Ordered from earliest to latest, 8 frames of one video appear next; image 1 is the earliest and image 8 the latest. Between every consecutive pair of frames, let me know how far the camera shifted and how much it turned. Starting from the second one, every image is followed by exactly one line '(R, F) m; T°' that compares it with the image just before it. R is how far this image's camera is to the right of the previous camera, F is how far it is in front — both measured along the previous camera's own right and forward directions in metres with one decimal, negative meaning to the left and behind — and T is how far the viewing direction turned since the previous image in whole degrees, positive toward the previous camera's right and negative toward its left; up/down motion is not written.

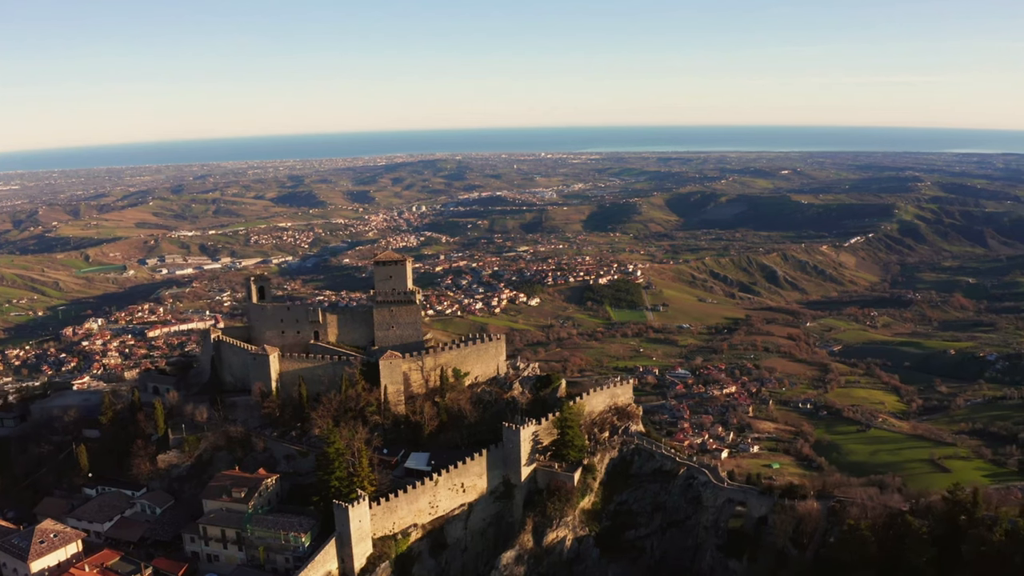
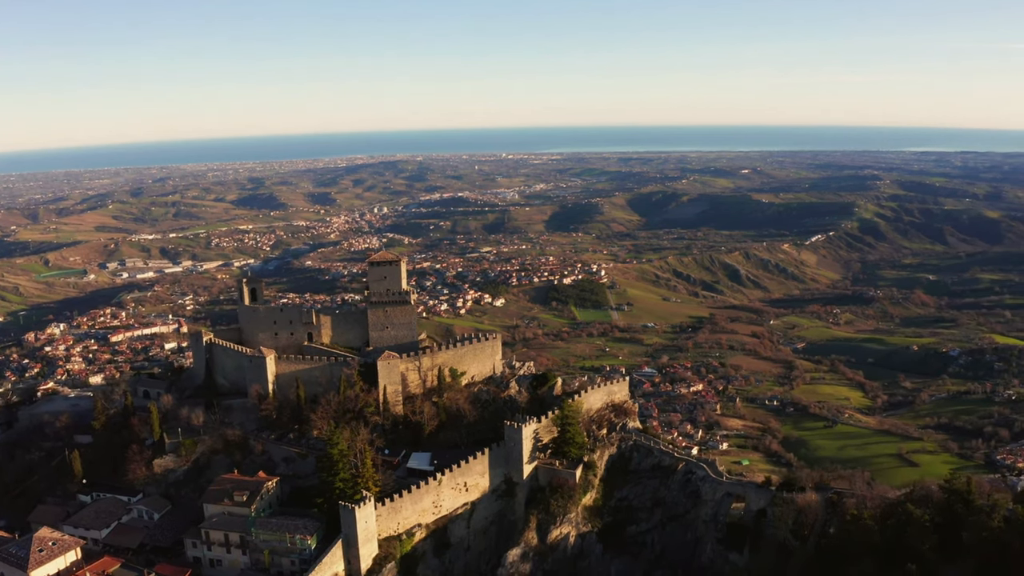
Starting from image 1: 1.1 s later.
(-0.7, 0.0) m; +2°
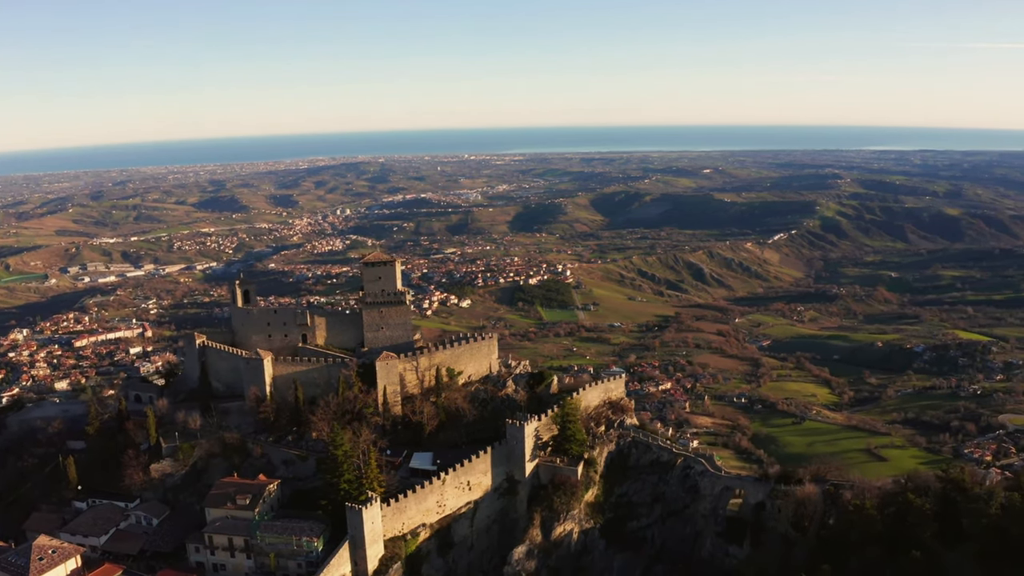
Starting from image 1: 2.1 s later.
(-0.6, 0.0) m; +2°
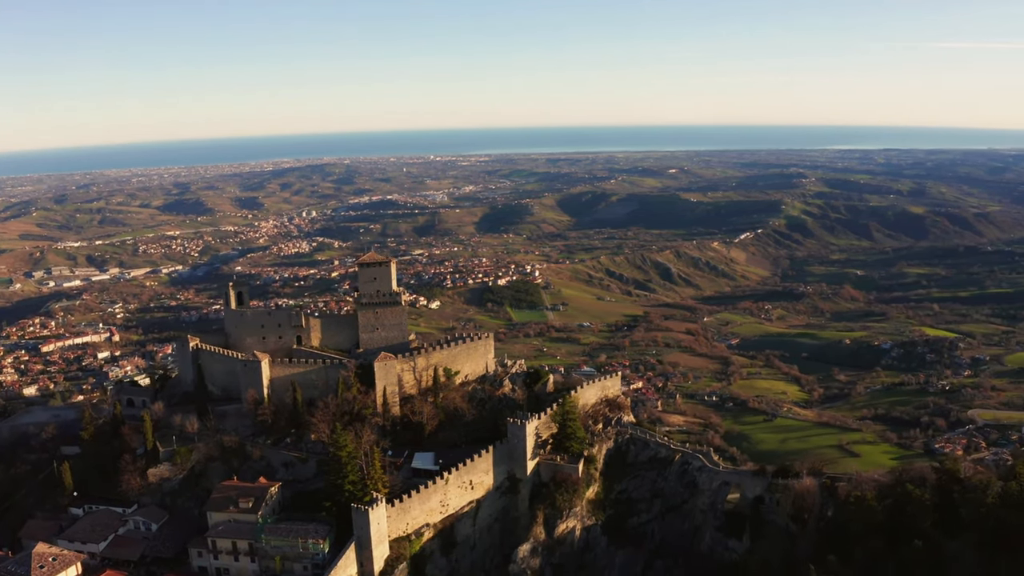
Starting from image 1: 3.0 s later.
(-0.6, 0.0) m; +2°
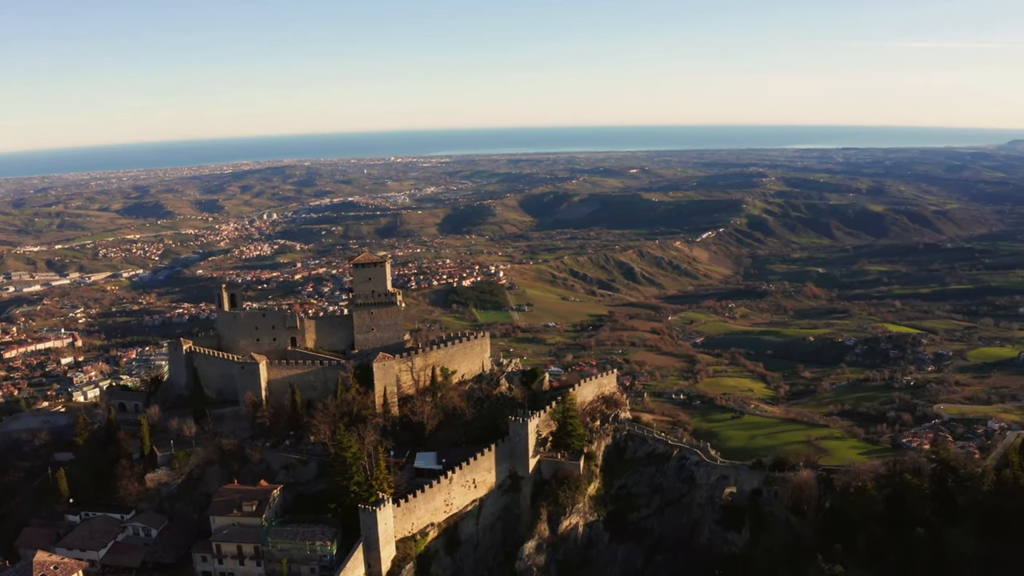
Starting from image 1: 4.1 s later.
(-0.7, 0.0) m; +2°
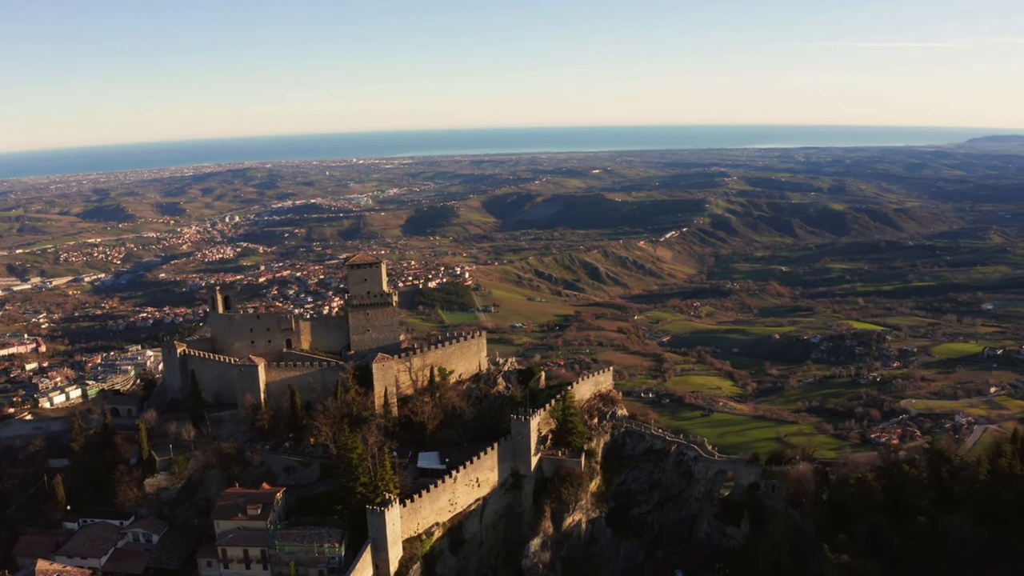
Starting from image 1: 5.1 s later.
(-0.7, -0.1) m; +2°
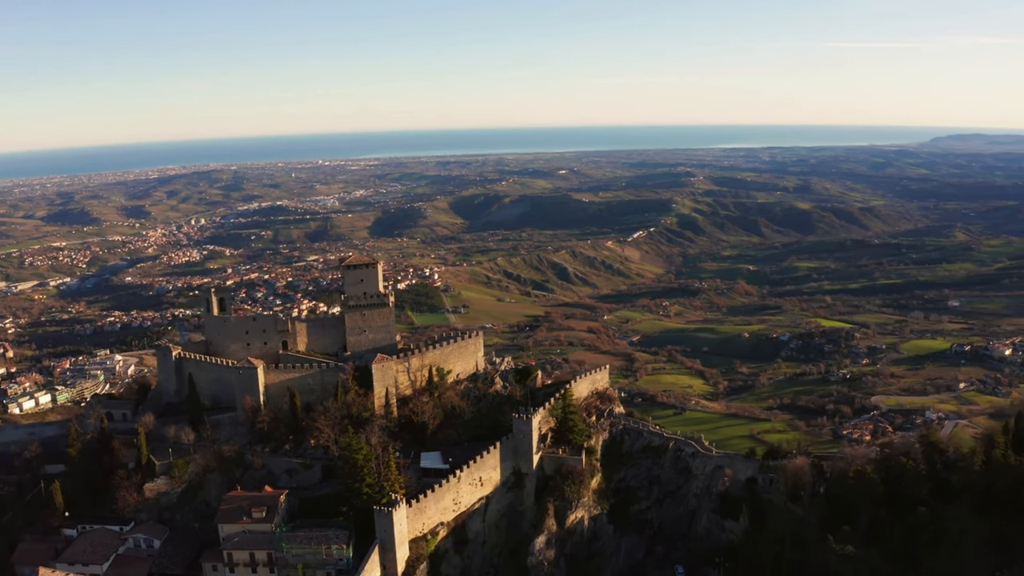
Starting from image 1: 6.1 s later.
(-0.6, -0.1) m; +2°
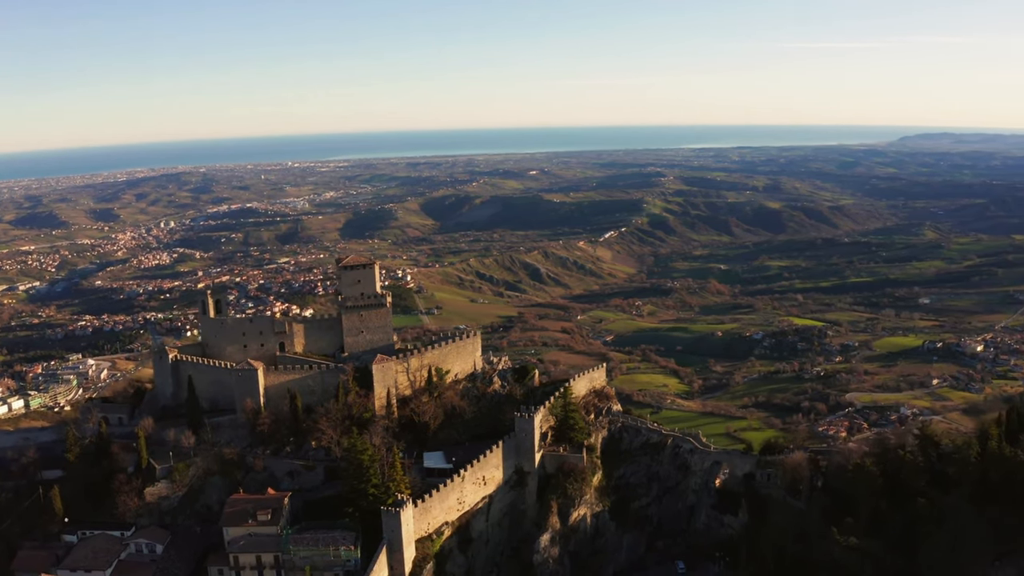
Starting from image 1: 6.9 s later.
(-0.6, -0.1) m; +2°
